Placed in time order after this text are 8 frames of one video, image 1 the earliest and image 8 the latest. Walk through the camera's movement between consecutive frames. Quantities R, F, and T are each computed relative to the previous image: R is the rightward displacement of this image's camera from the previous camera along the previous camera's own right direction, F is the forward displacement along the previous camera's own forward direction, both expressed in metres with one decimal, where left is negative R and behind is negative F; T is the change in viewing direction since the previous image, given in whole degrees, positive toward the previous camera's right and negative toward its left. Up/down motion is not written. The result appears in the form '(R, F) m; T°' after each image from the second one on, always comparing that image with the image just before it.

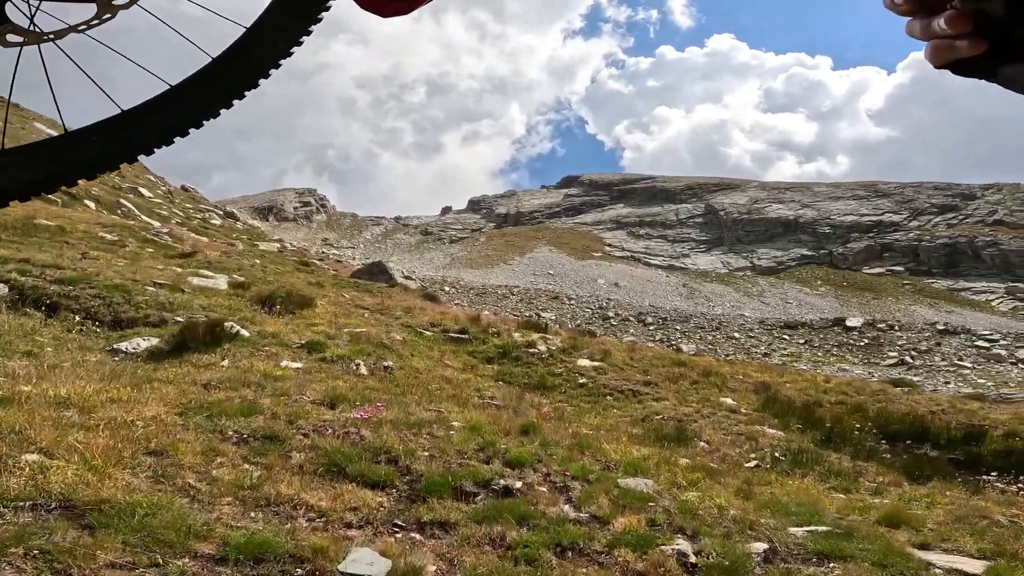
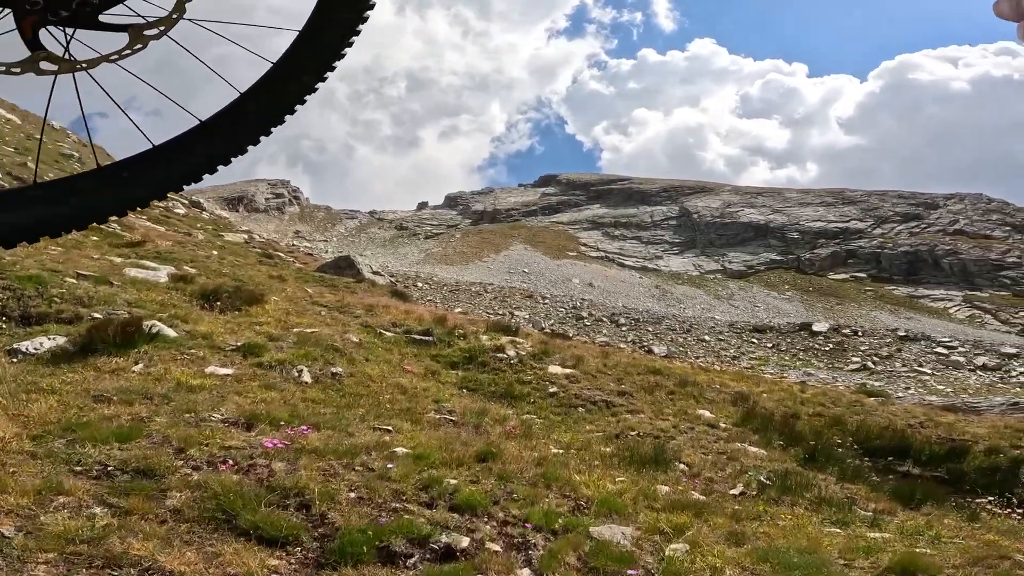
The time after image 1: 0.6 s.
(+0.2, +1.1) m; +3°
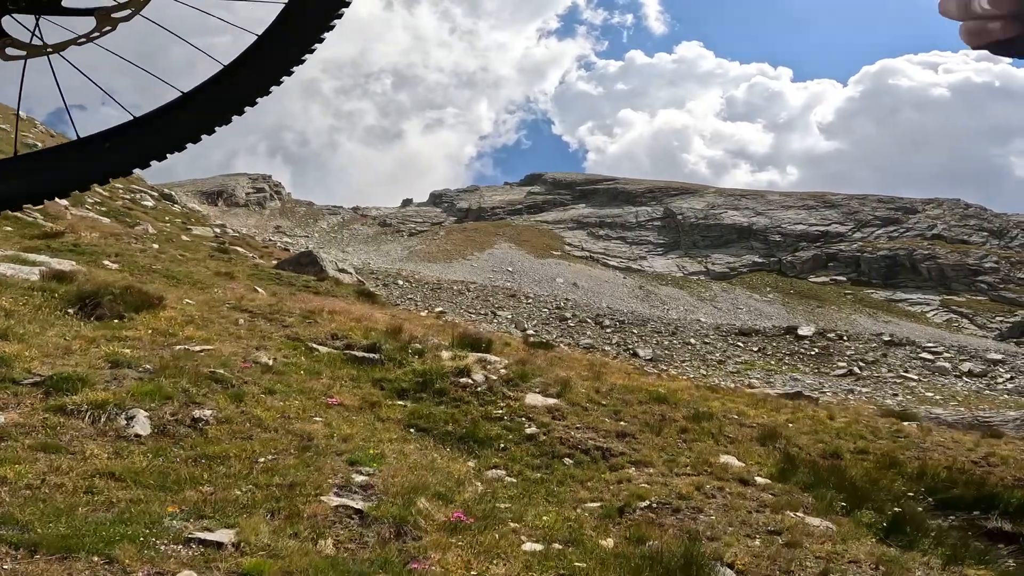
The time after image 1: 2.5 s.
(+0.4, +3.3) m; +2°
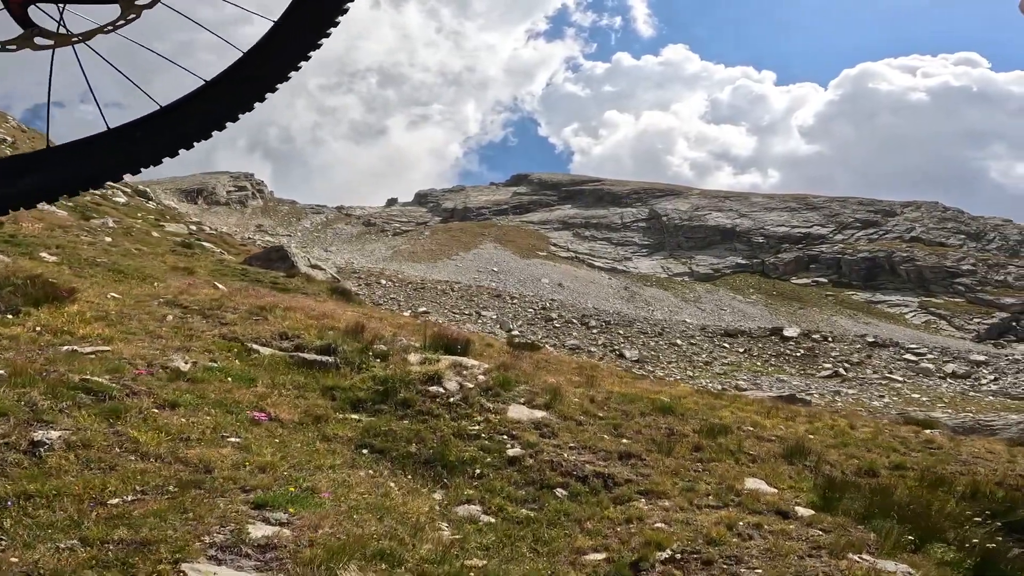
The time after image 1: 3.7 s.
(+0.1, +1.9) m; +2°
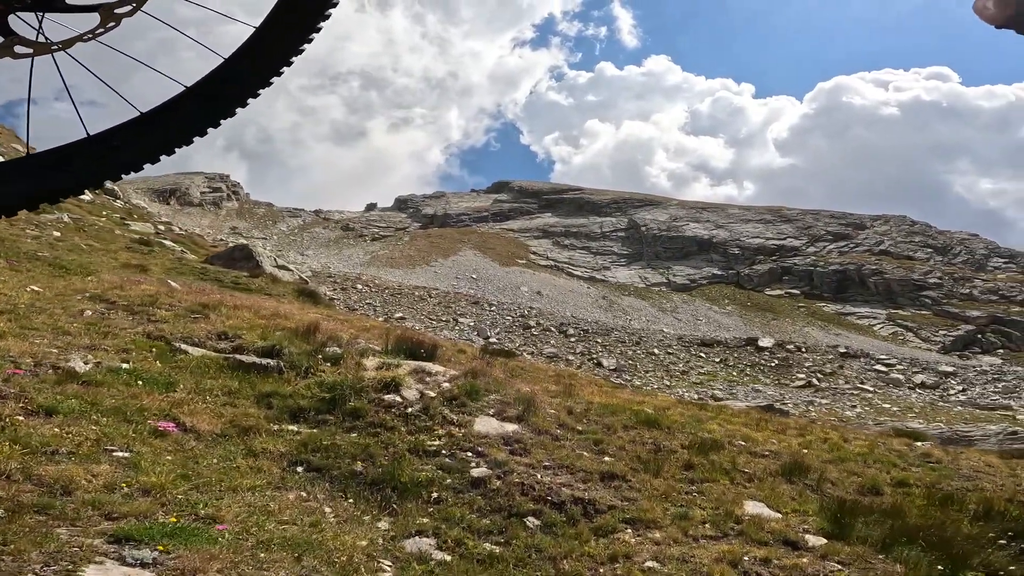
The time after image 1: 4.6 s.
(+0.2, +1.1) m; +2°
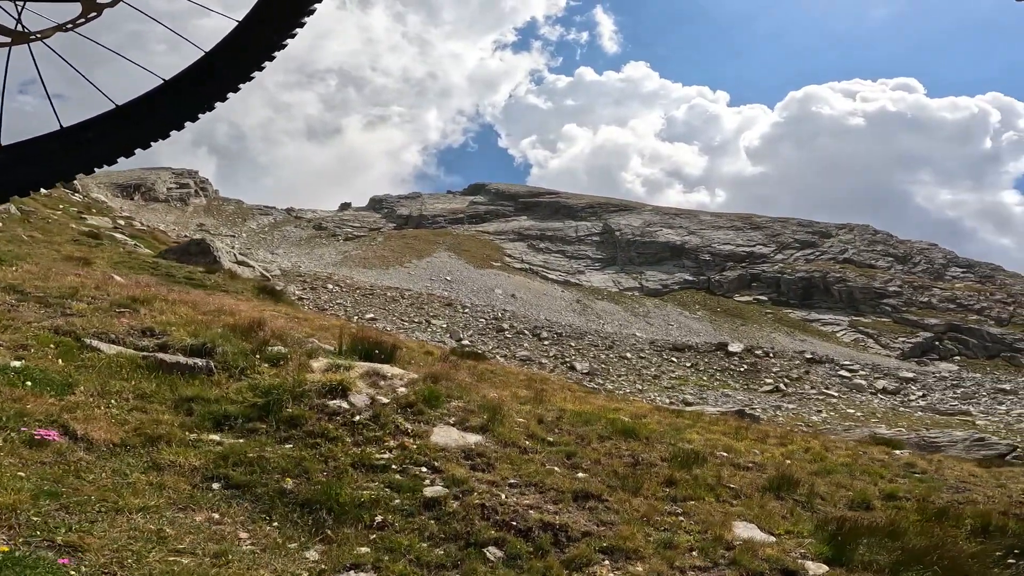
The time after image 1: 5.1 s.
(+0.1, +0.9) m; +3°
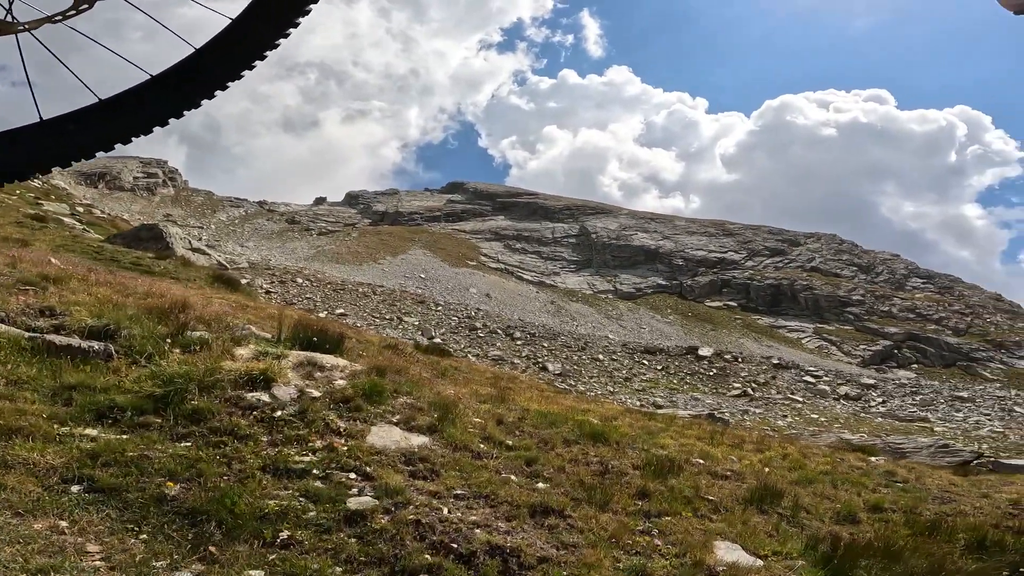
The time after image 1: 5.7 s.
(+0.2, +1.0) m; +3°
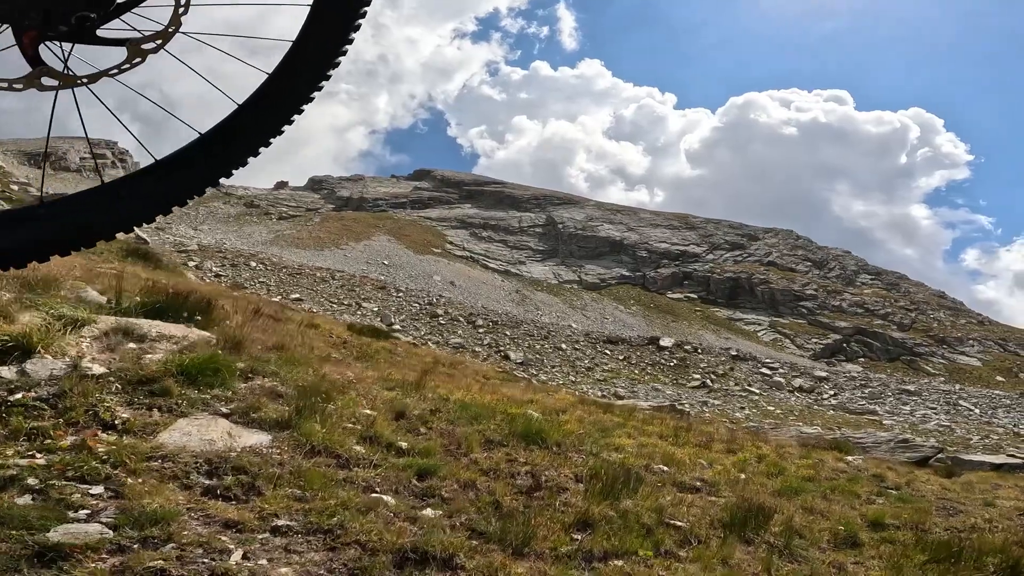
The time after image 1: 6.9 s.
(+0.7, +2.1) m; +4°
